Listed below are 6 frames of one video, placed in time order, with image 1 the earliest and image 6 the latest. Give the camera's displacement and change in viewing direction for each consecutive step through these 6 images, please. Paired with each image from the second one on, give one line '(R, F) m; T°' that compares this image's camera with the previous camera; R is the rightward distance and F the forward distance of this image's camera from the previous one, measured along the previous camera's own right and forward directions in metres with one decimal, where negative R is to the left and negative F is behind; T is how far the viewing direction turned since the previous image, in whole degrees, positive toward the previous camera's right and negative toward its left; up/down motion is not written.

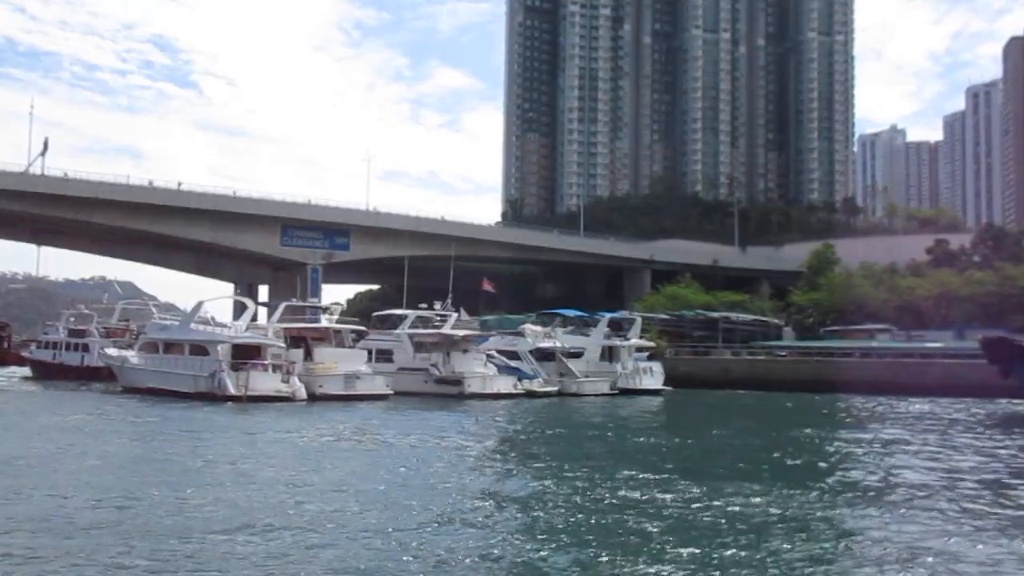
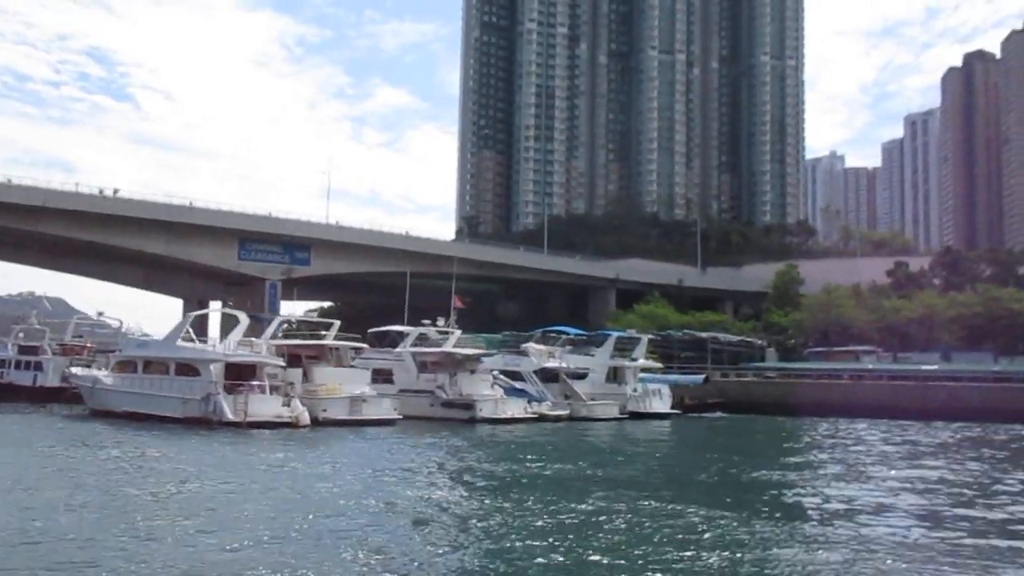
(-1.6, +1.8) m; +4°
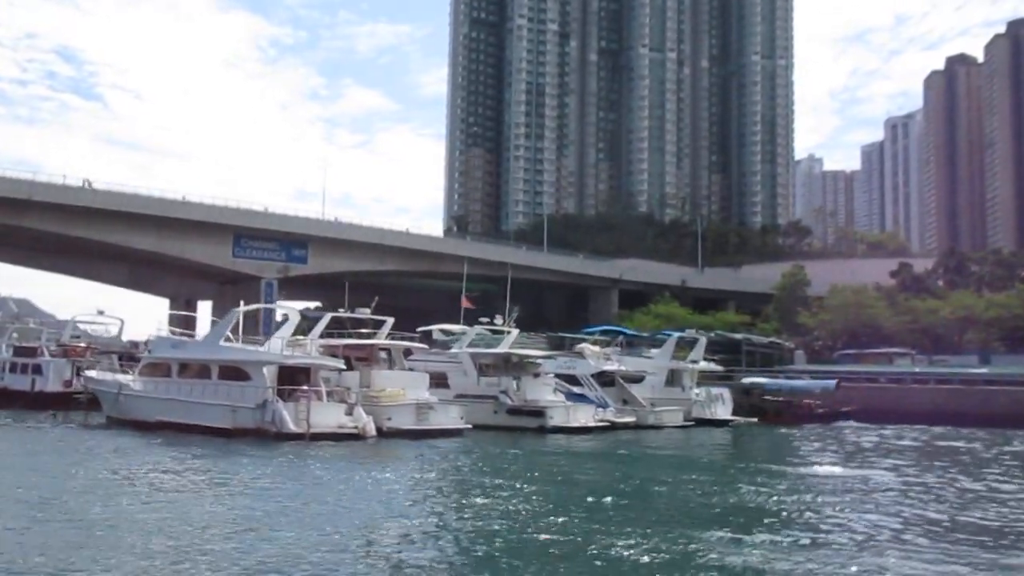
(-2.0, +2.1) m; +2°
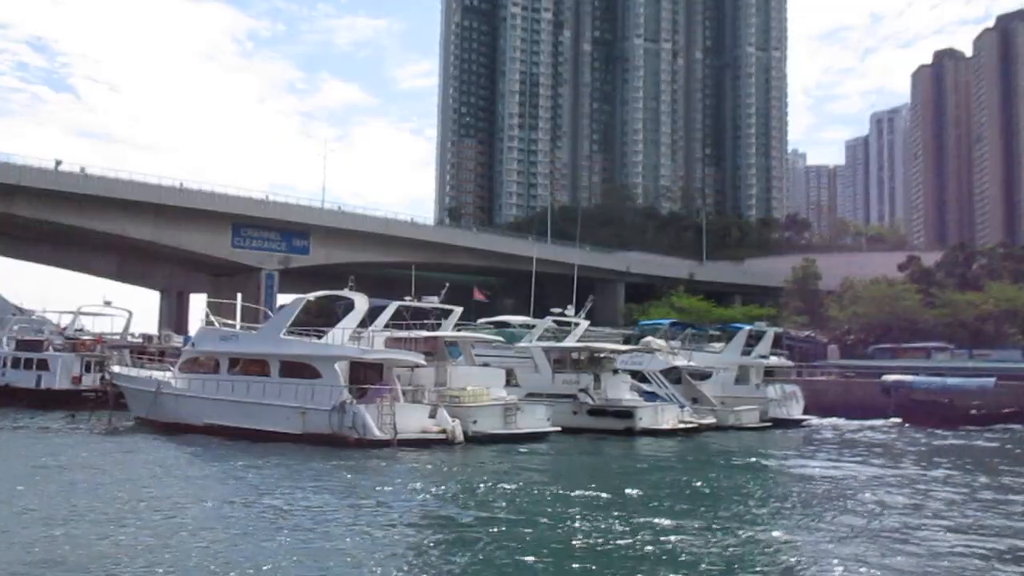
(-1.8, +2.0) m; +1°
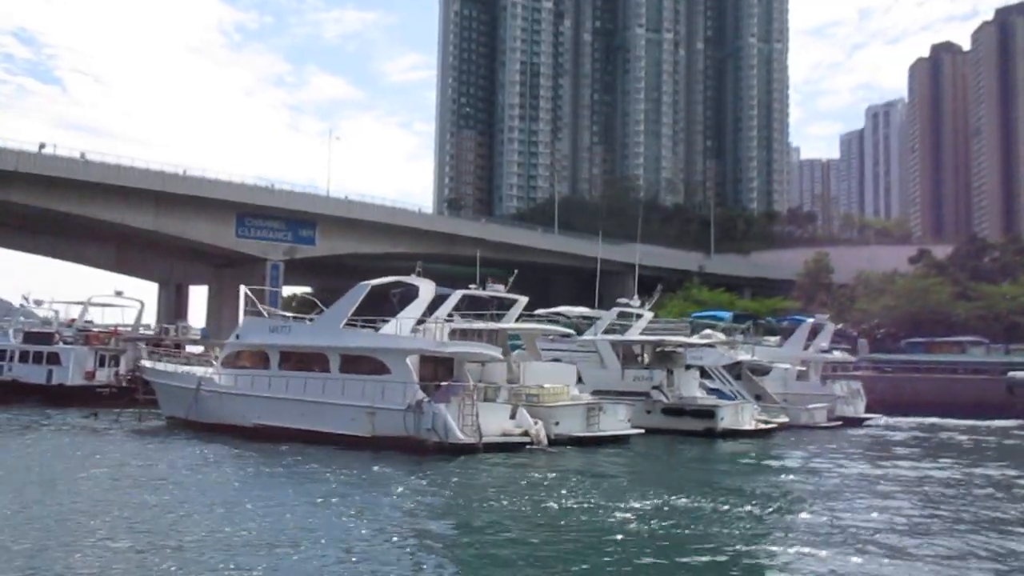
(-1.3, +1.4) m; +1°
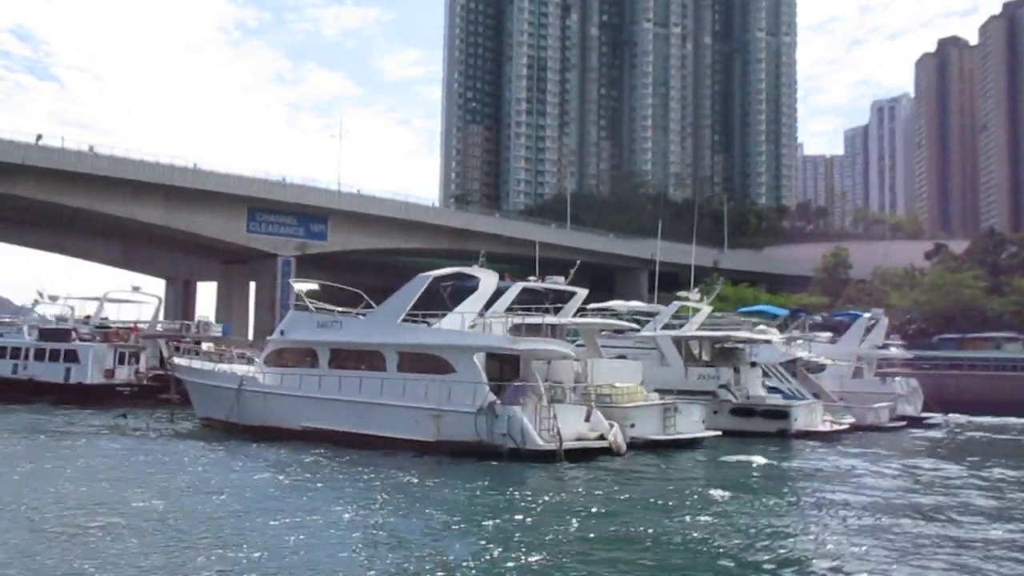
(-0.9, +1.0) m; 0°
